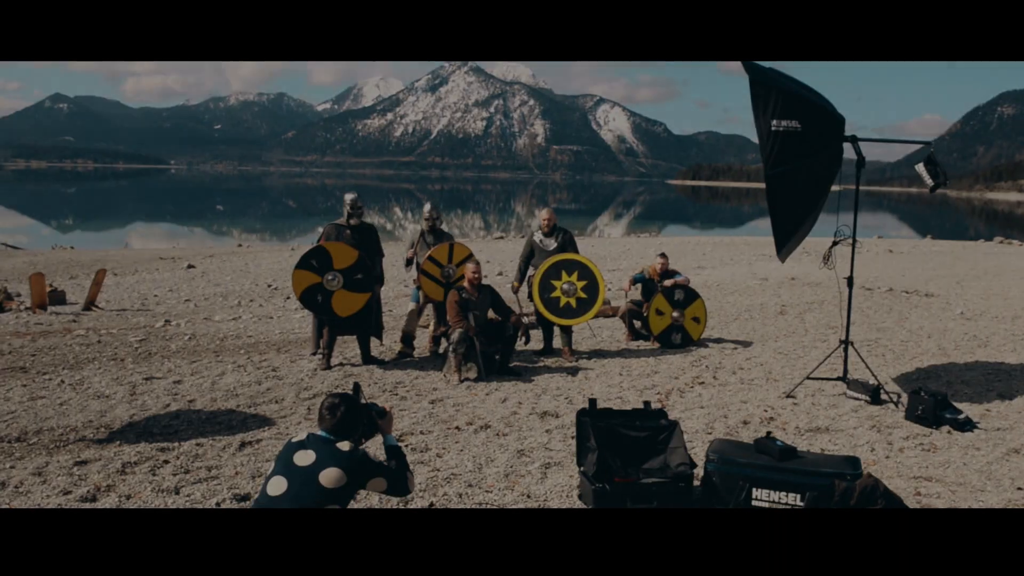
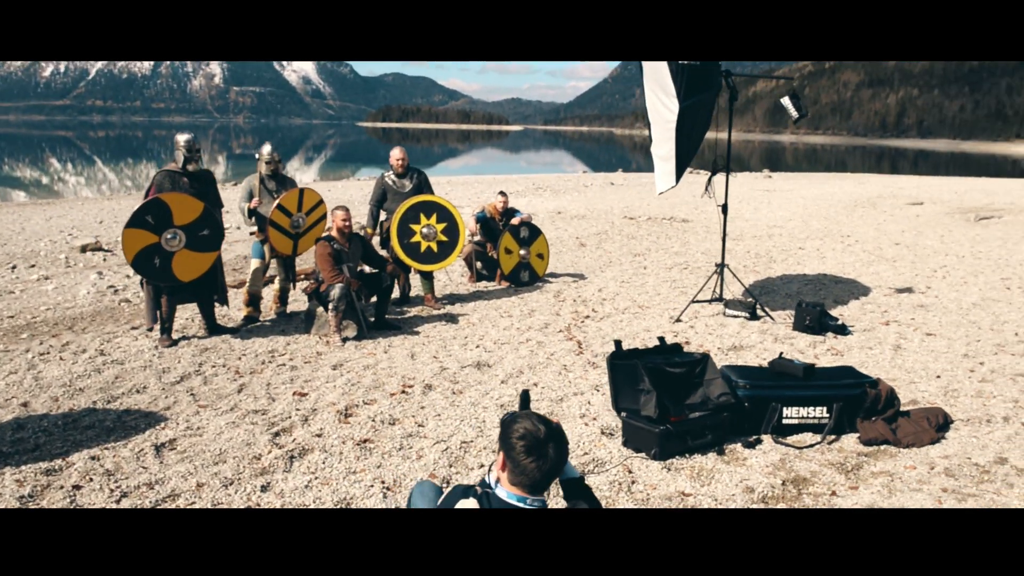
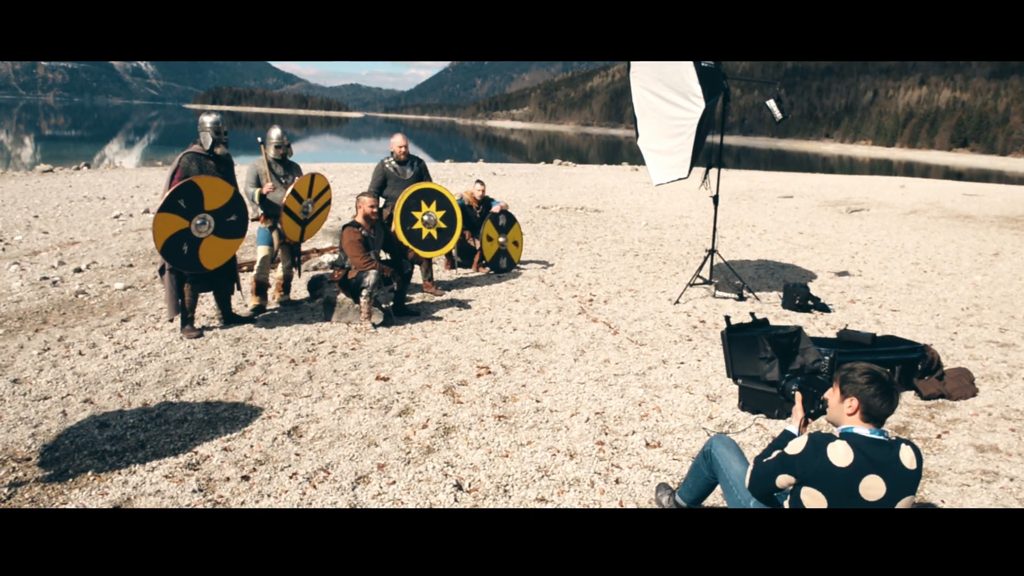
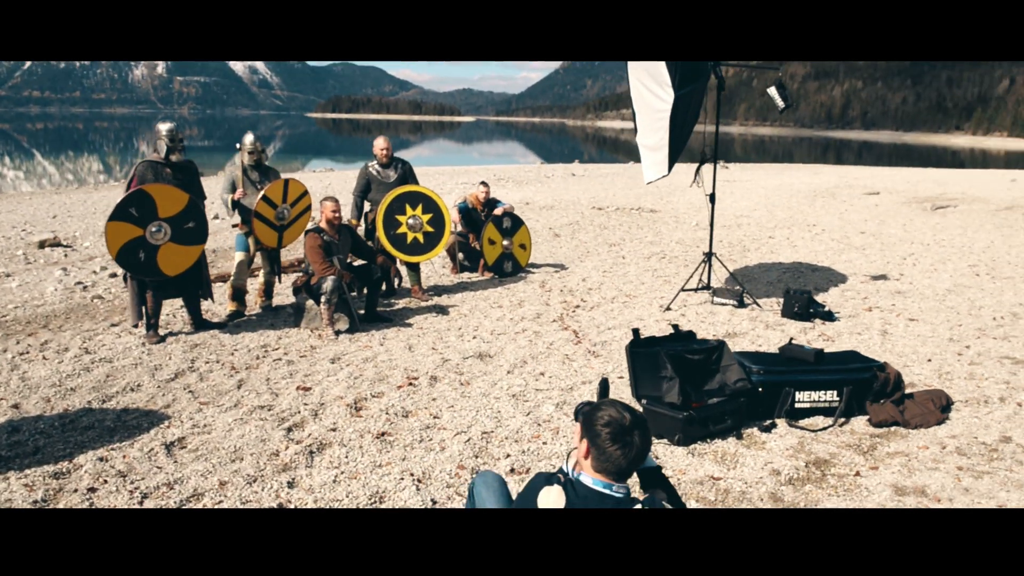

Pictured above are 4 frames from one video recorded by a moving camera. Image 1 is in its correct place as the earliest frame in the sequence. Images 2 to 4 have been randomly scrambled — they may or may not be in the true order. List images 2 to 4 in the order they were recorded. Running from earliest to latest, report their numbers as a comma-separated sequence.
2, 4, 3
